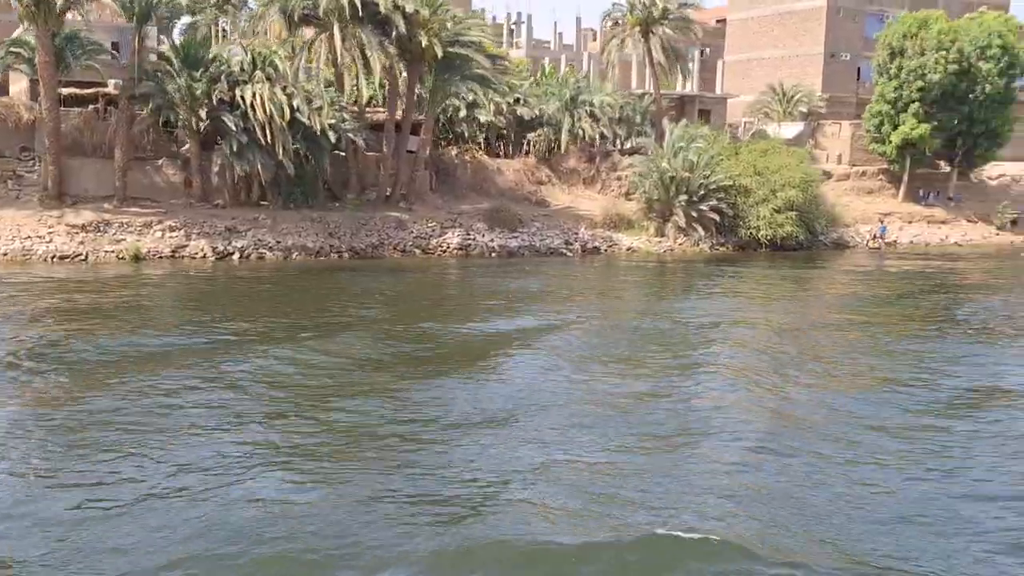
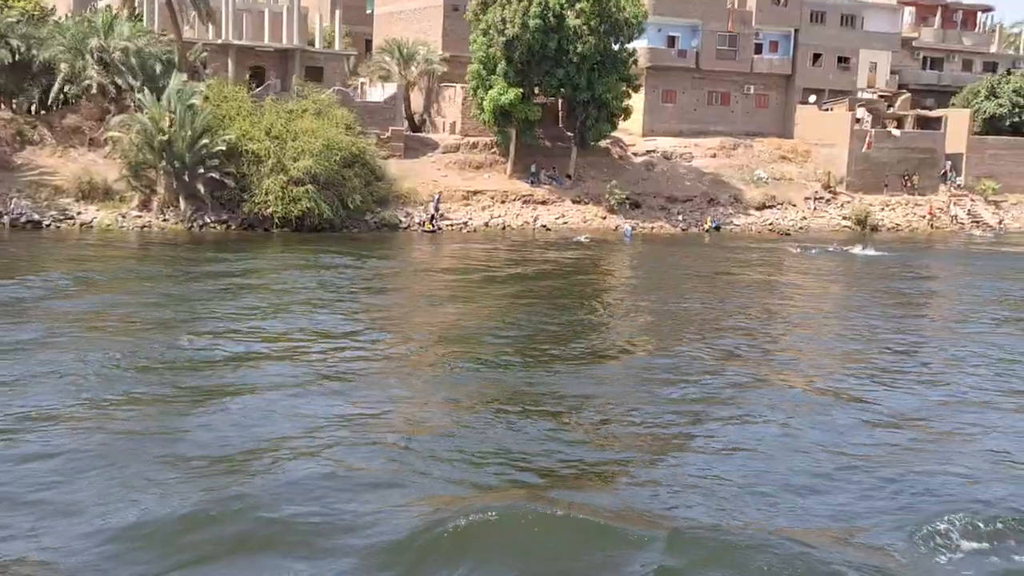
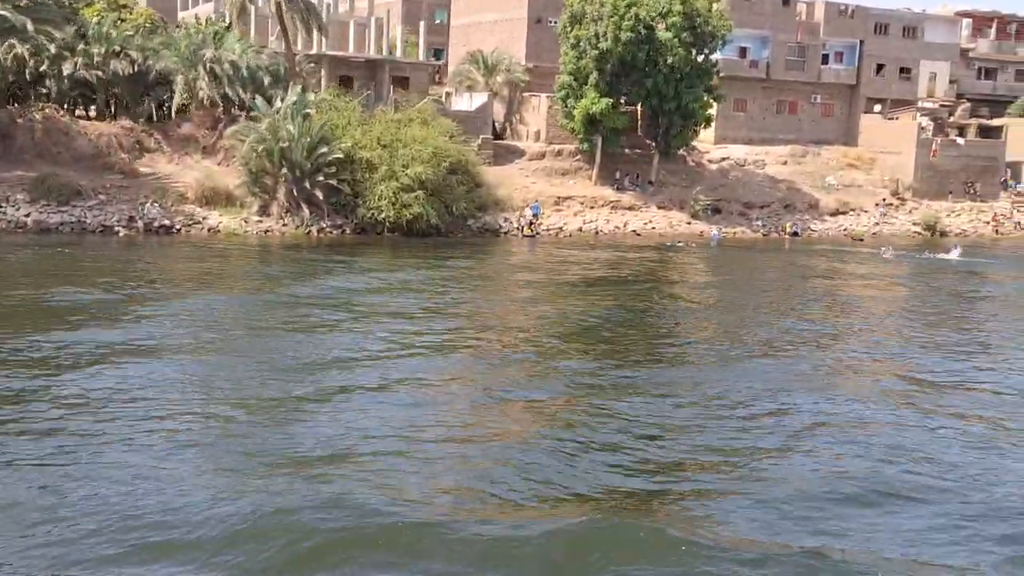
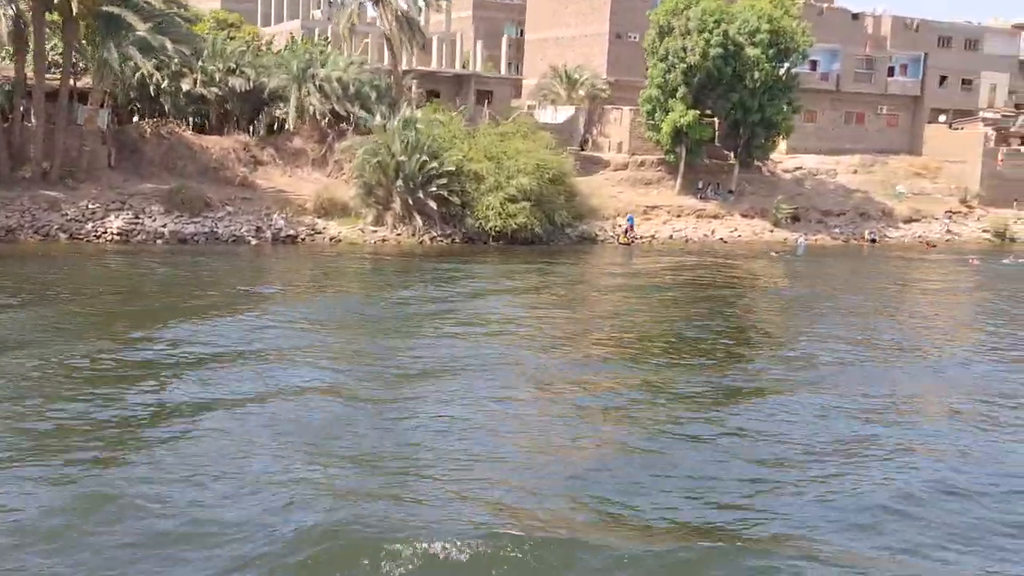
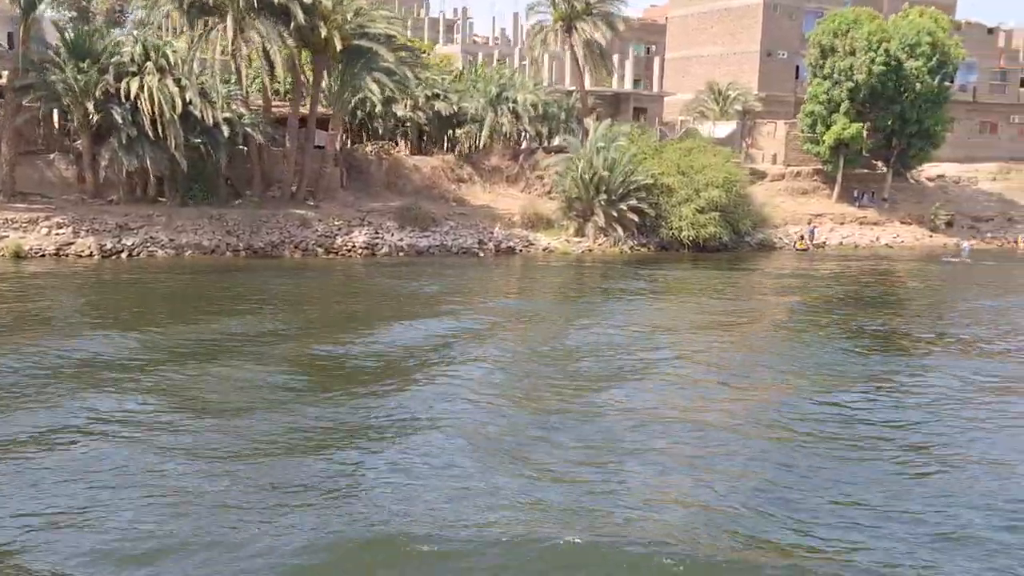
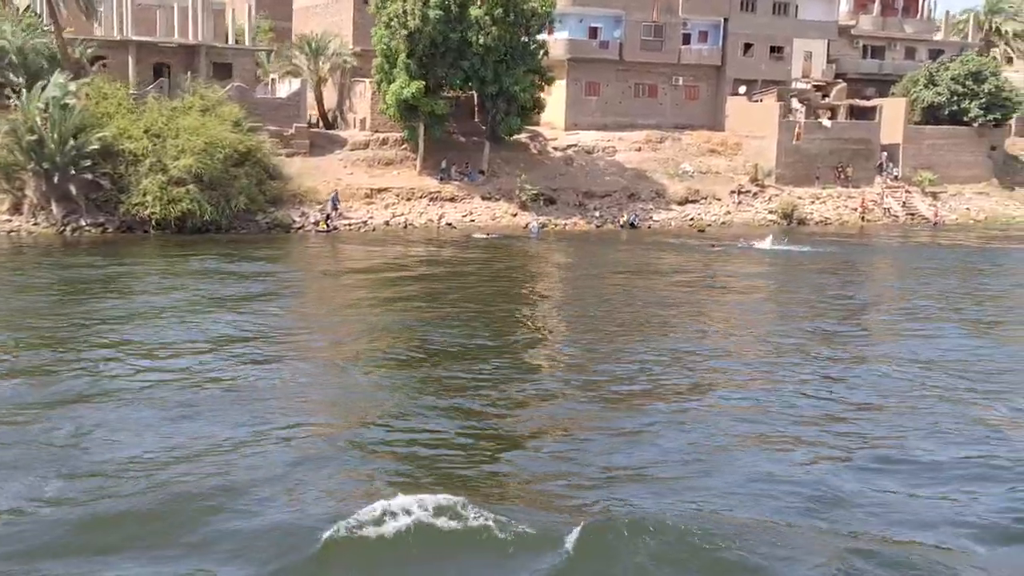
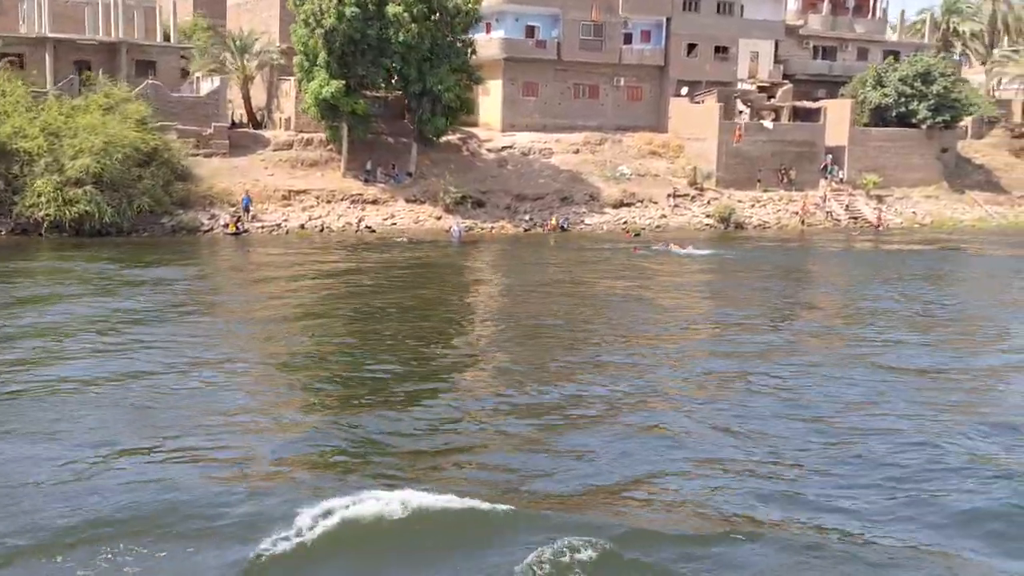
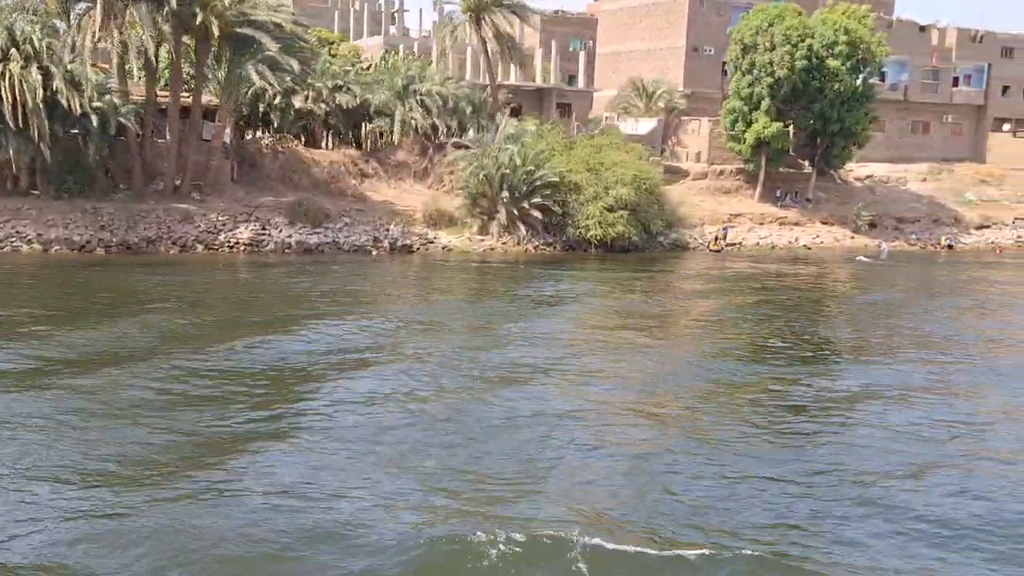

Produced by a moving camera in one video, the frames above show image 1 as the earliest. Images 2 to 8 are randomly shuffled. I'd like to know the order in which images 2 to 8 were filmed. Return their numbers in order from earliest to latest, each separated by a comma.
5, 8, 4, 3, 2, 6, 7
